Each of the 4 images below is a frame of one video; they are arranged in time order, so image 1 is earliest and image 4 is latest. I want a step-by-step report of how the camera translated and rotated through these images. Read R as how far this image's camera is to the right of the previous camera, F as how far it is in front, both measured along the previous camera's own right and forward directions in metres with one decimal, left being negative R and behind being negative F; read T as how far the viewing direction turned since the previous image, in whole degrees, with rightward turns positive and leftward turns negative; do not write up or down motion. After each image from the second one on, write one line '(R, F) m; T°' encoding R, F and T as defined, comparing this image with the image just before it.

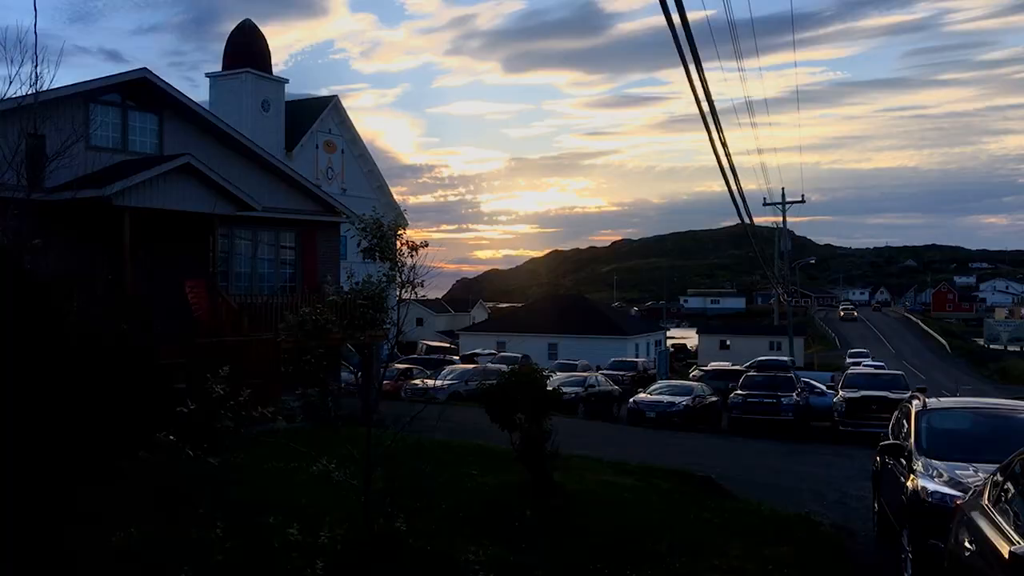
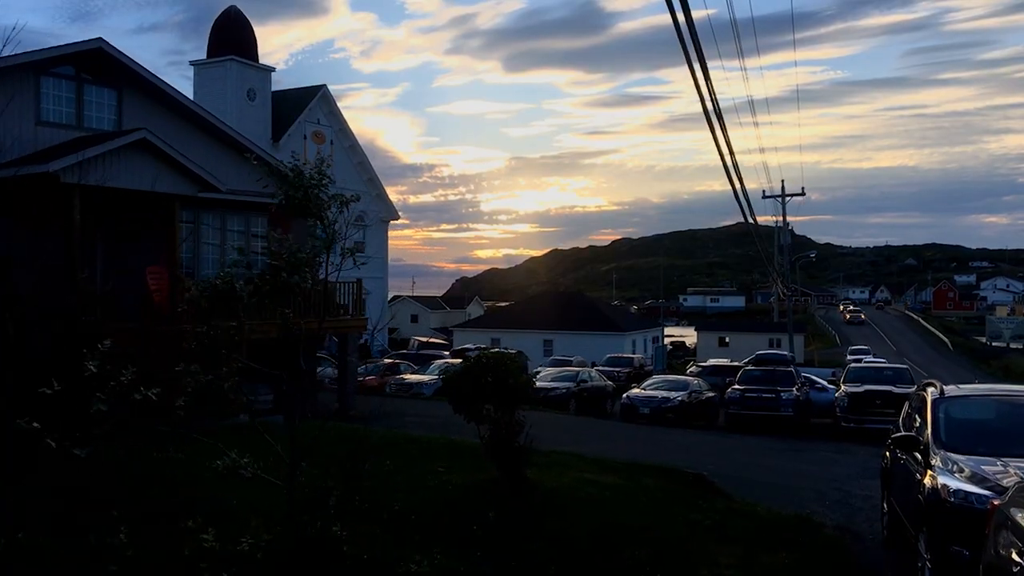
(+0.3, +1.2) m; 0°
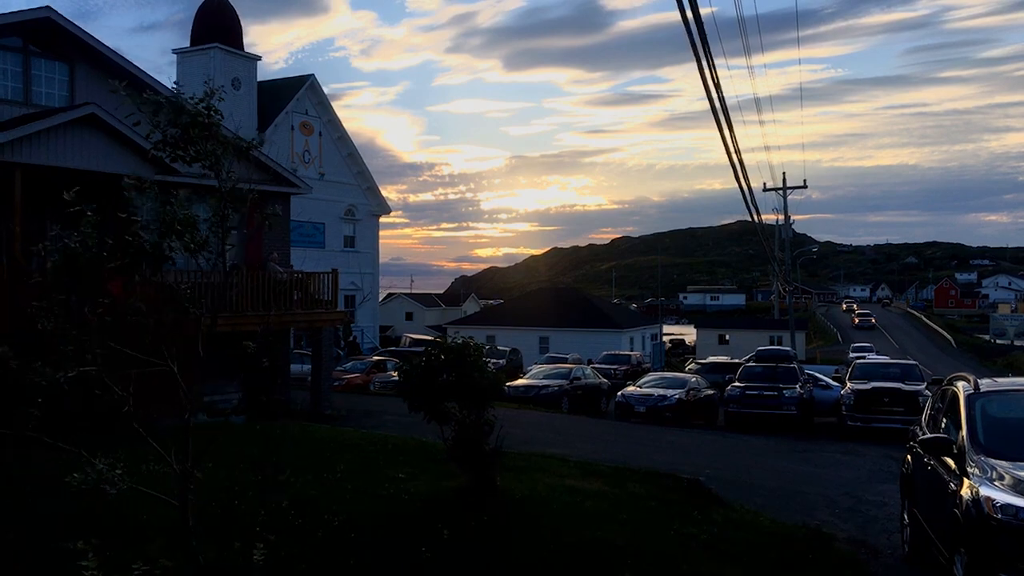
(+0.3, +1.3) m; 0°
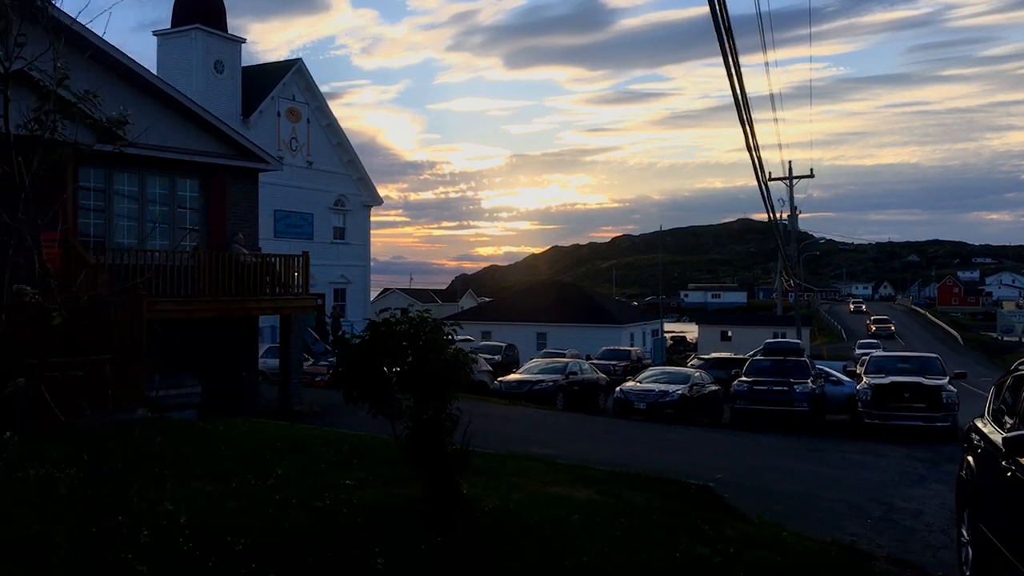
(+0.3, +1.8) m; 0°
